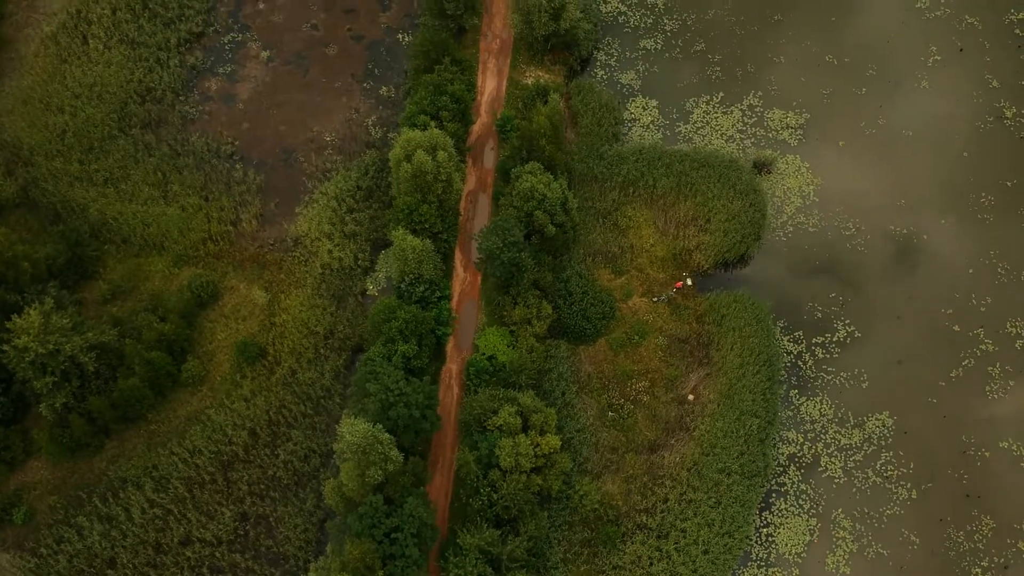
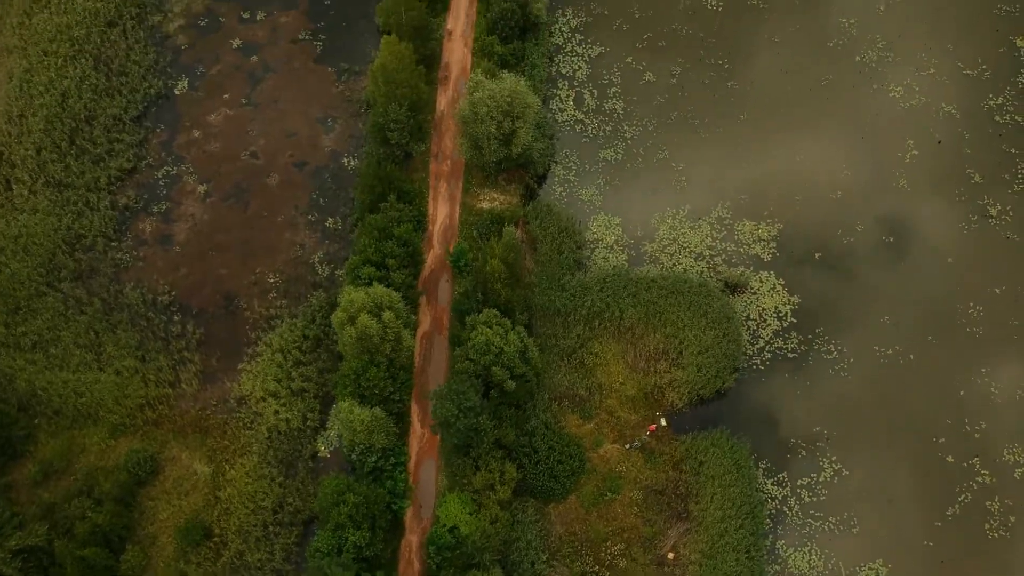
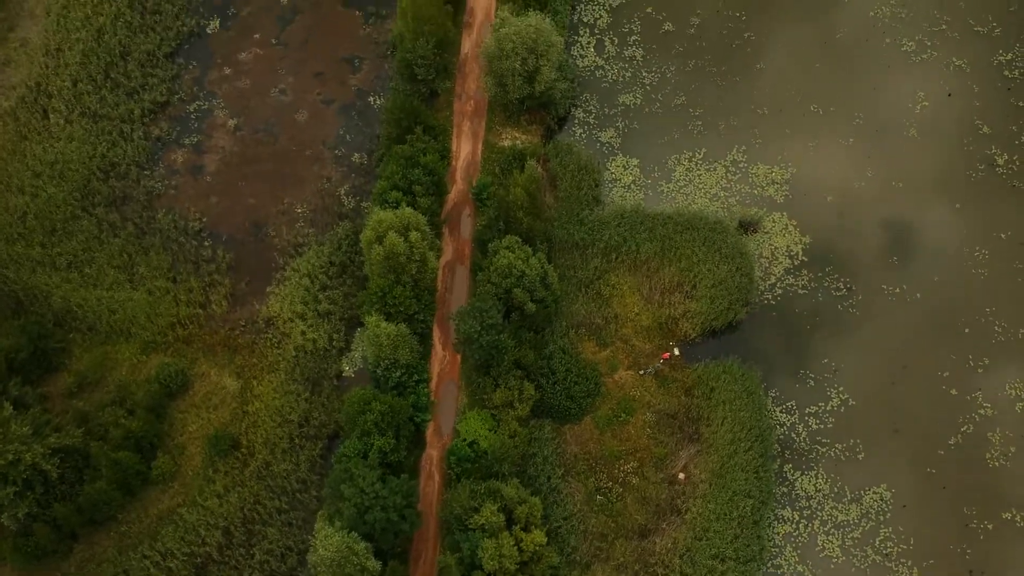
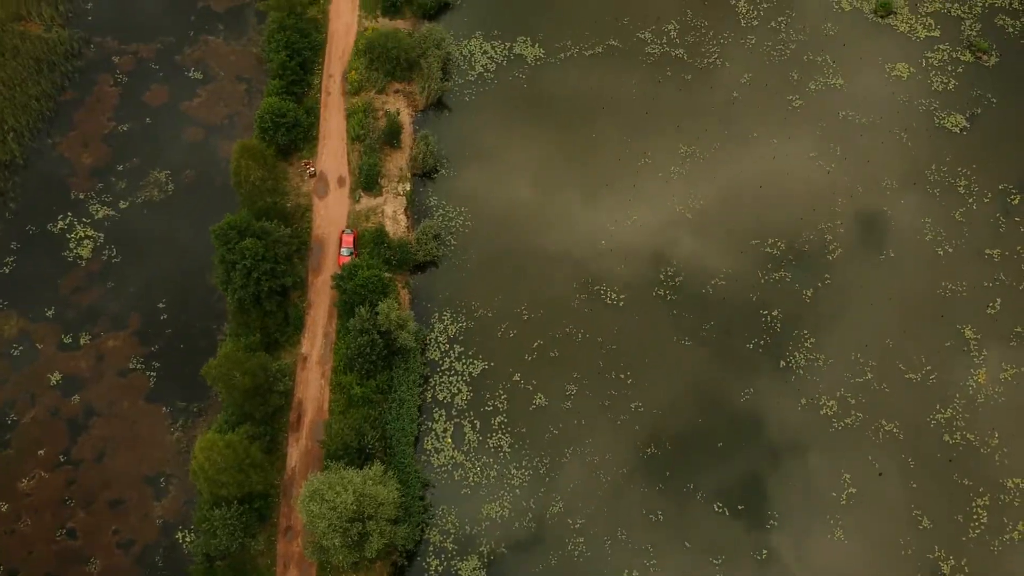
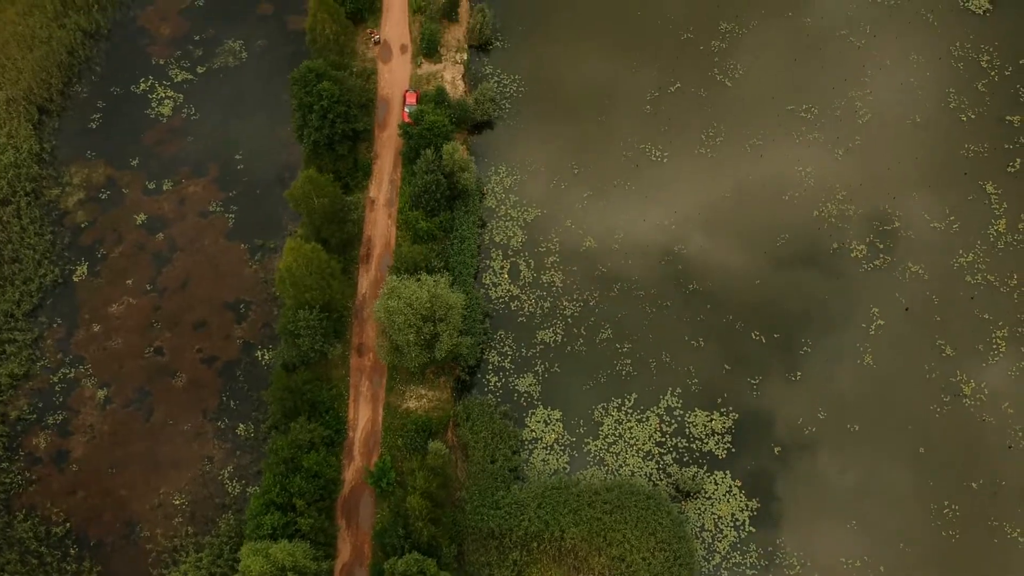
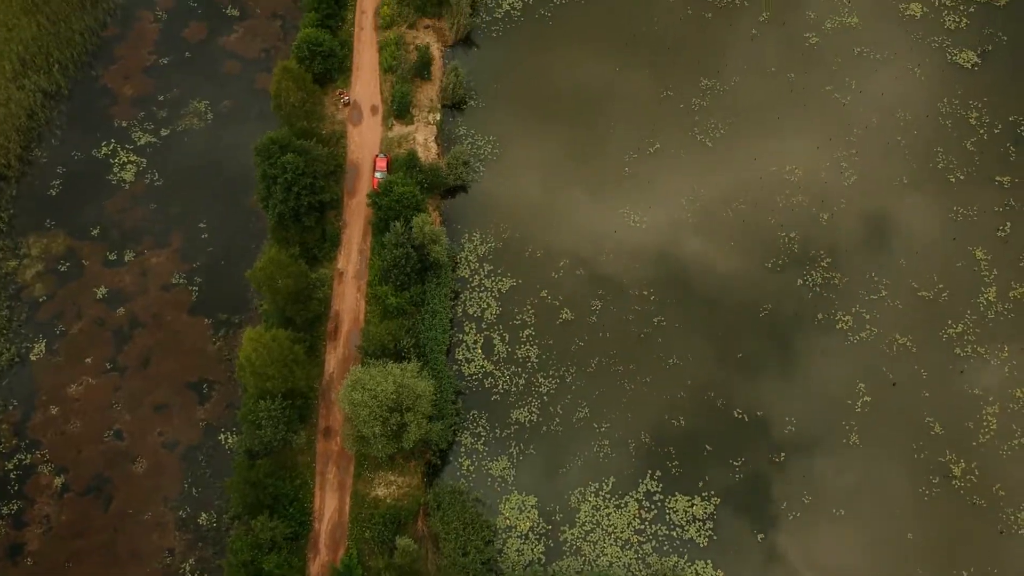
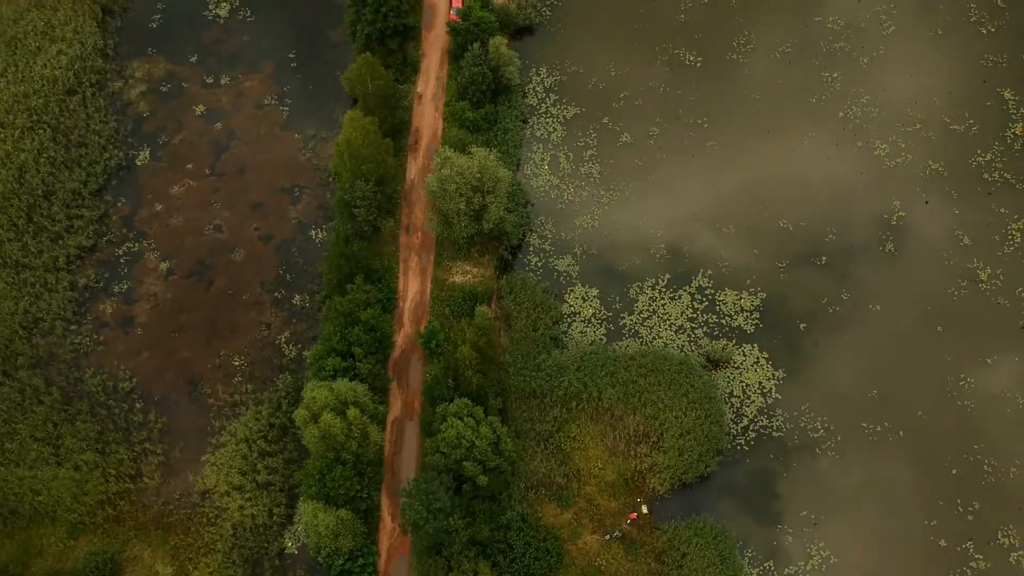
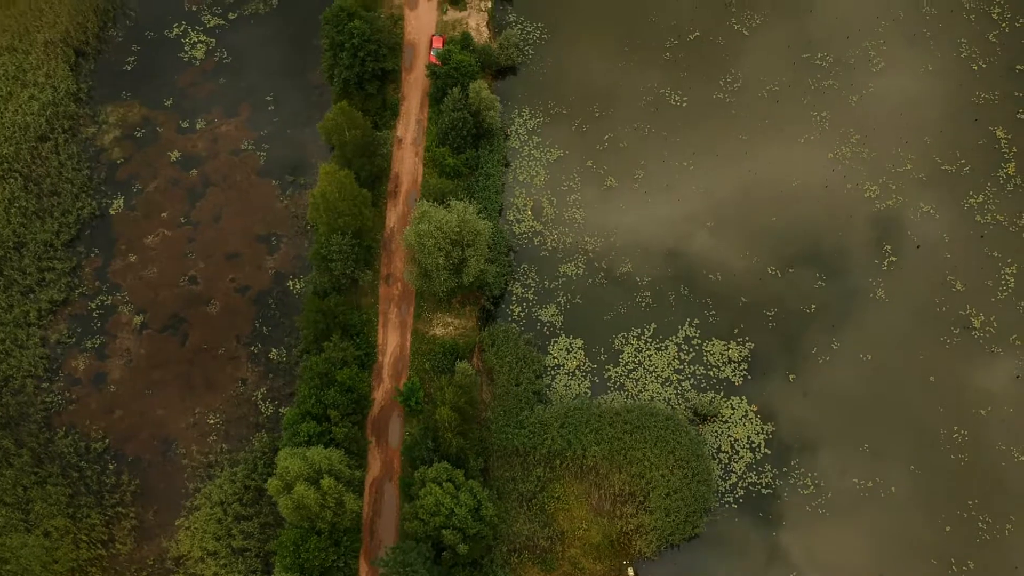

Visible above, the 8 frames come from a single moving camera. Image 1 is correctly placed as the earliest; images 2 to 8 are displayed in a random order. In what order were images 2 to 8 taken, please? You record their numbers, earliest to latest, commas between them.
3, 2, 7, 8, 5, 6, 4
